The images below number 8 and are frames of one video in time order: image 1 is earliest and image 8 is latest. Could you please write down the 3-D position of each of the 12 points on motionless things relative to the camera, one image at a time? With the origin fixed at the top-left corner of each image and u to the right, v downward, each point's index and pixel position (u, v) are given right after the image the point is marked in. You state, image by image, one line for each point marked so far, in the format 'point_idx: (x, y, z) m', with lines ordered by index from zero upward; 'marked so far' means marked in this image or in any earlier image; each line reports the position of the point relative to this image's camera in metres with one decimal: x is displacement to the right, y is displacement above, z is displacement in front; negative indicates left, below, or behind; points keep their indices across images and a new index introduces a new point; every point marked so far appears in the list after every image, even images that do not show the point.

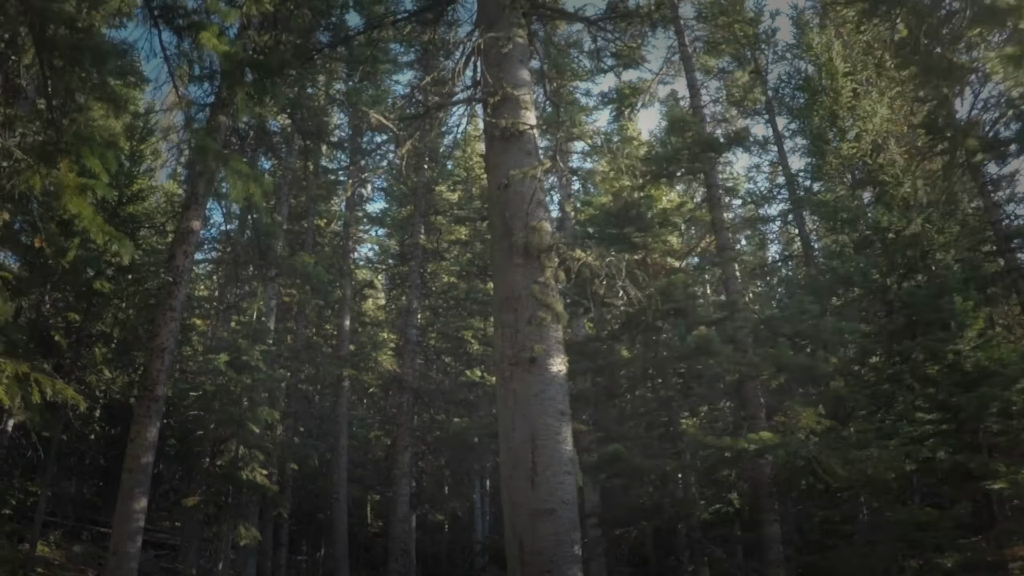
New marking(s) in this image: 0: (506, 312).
0: (0.0, -0.2, +6.9) m
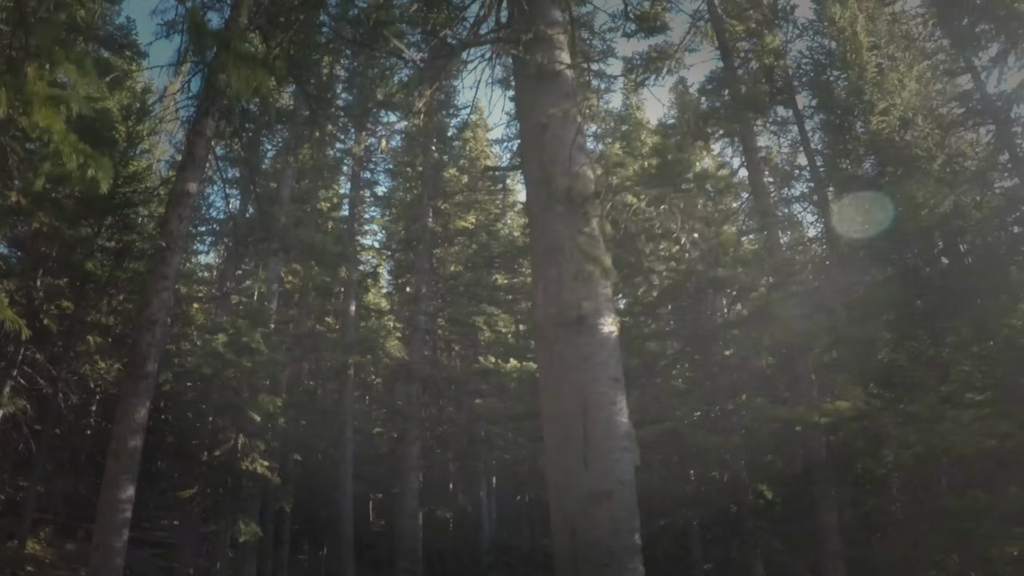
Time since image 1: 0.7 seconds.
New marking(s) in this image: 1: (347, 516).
0: (+0.3, +0.2, +5.9) m
1: (-4.0, -5.6, +17.3) m
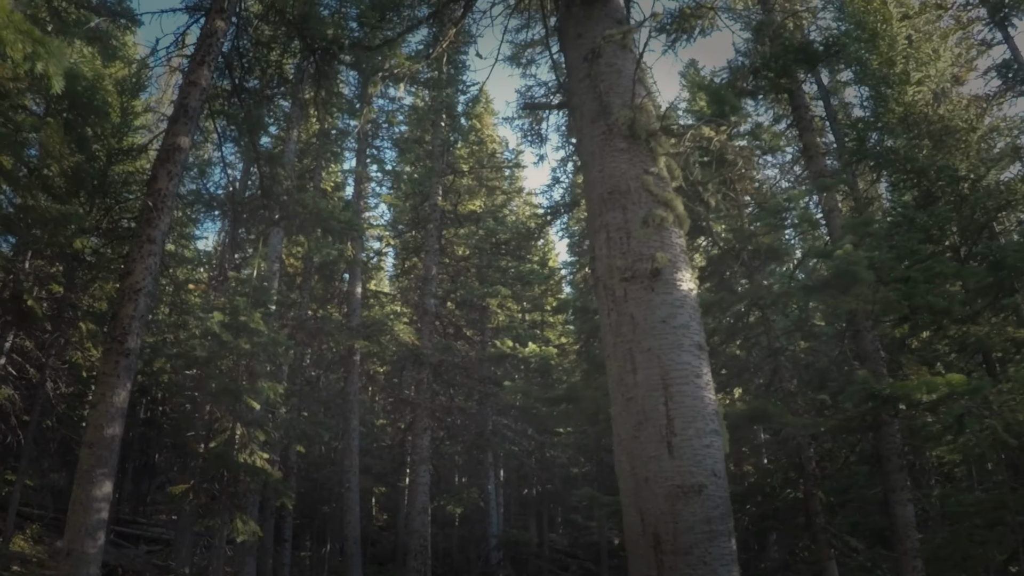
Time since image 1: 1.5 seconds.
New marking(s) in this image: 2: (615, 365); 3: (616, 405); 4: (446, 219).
0: (+0.7, +0.5, +4.9) m
1: (-3.7, -5.2, +16.3) m
2: (+0.6, -0.5, +4.4) m
3: (+0.6, -0.7, +4.3) m
4: (-1.7, +1.8, +19.0) m
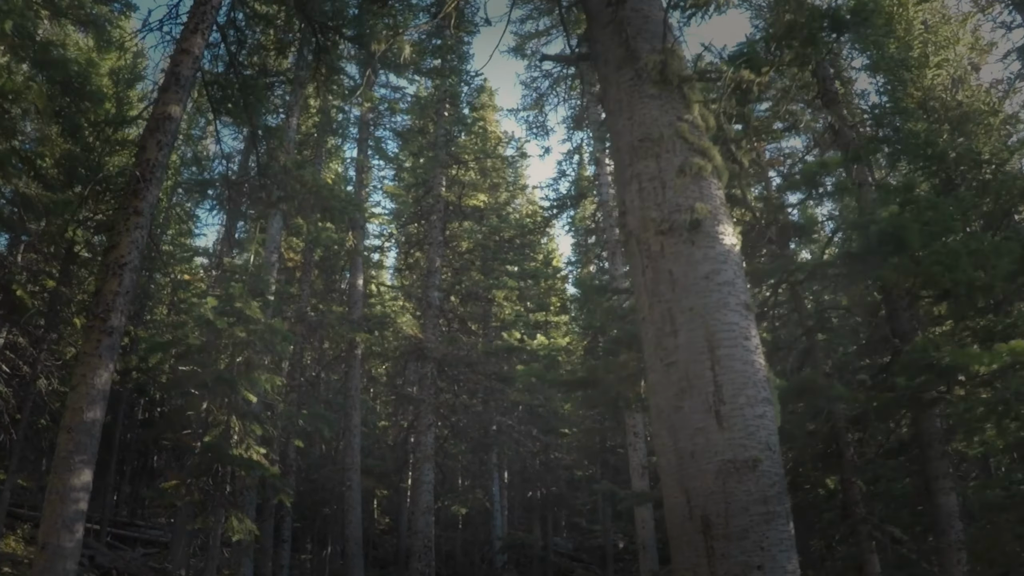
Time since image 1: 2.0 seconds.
0: (+0.8, +0.8, +4.4) m
1: (-3.5, -5.0, +15.8) m
2: (+0.8, -0.2, +3.9) m
3: (+0.8, -0.4, +3.8) m
4: (-1.6, +2.0, +18.5) m
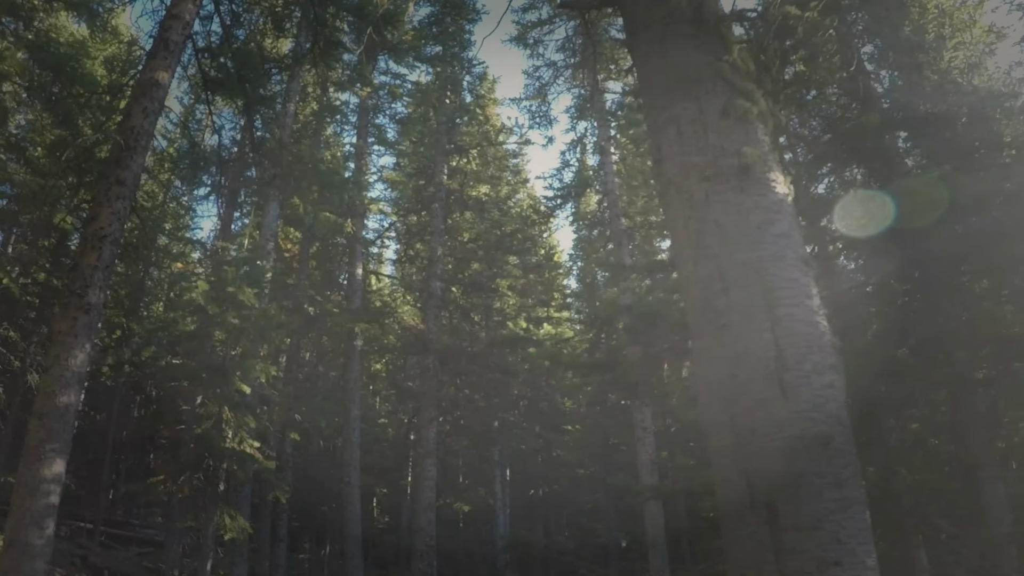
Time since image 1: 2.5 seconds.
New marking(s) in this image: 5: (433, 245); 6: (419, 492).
0: (+0.9, +1.0, +3.9) m
1: (-3.4, -4.8, +15.3) m
2: (+0.9, 0.0, +3.4) m
3: (+0.9, -0.2, +3.3) m
4: (-1.5, +2.2, +18.0) m
5: (-1.8, +1.0, +16.5) m
6: (-1.9, -4.2, +14.9) m
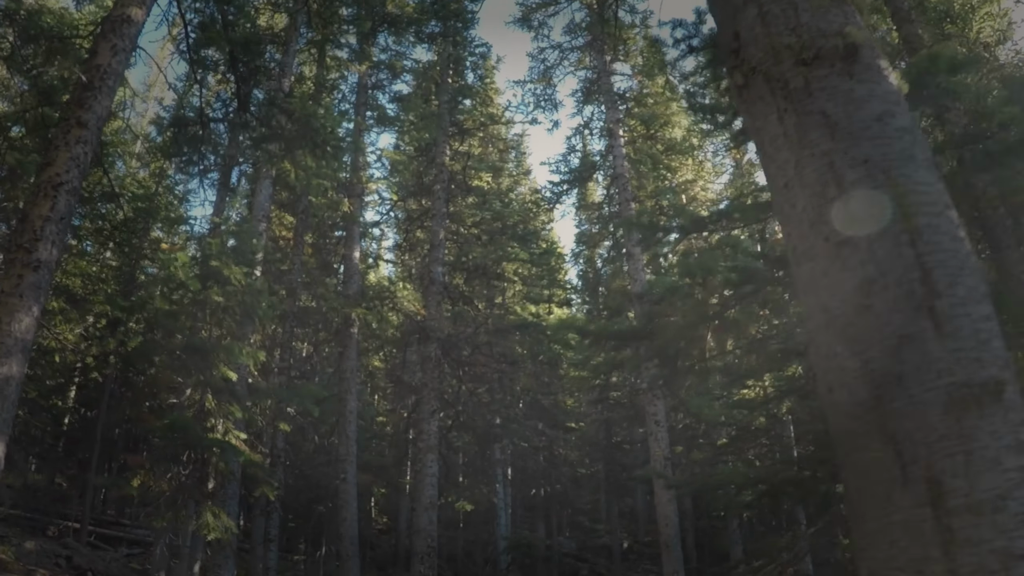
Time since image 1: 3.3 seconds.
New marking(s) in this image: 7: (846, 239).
0: (+1.1, +1.3, +3.0) m
1: (-3.3, -4.5, +14.4) m
2: (+1.0, +0.3, +2.5) m
3: (+1.0, +0.1, +2.5) m
4: (-1.4, +2.5, +17.2) m
5: (-1.7, +1.3, +15.6) m
6: (-1.8, -3.9, +14.0) m
7: (+1.1, +0.2, +2.4) m
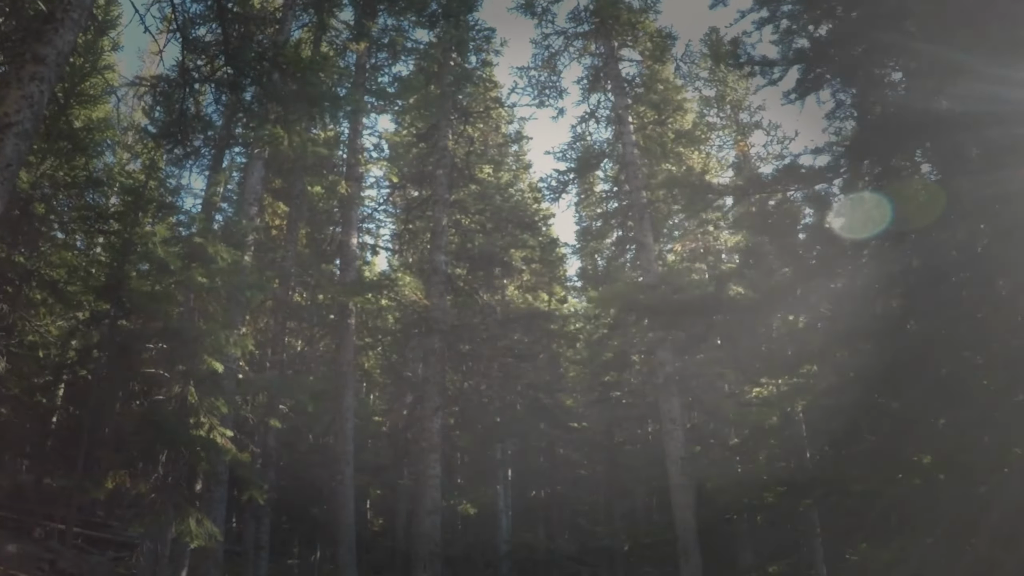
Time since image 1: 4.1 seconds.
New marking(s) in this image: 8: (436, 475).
0: (+1.3, +1.5, +2.2) m
1: (-3.1, -4.3, +13.5) m
2: (+1.3, +0.5, +1.7) m
3: (+1.2, +0.3, +1.6) m
4: (-1.3, +2.7, +16.3) m
5: (-1.5, +1.5, +14.8) m
6: (-1.7, -3.7, +13.2) m
7: (+1.3, +0.4, +1.5) m
8: (-1.4, -3.4, +13.1) m
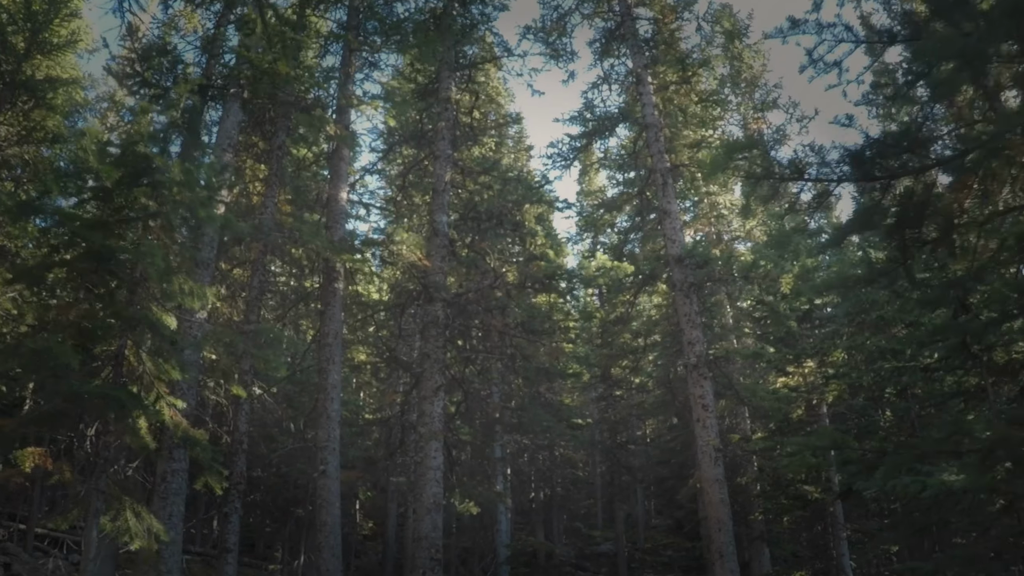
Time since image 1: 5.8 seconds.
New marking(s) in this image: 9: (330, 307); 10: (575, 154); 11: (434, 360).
0: (+1.6, +2.2, +0.5) m
1: (-3.0, -3.7, +11.7) m
2: (+1.6, +1.2, 0.0) m
3: (+1.6, +0.9, -0.1) m
4: (-1.1, +3.3, +14.6) m
5: (-1.3, +2.1, +13.0) m
6: (-1.5, -3.1, +11.4) m
7: (+1.7, +1.0, -0.2) m
8: (-1.2, -2.8, +11.3) m
9: (-3.2, -0.4, +12.7) m
10: (+1.5, +3.3, +17.3) m
11: (-1.3, -1.3, +11.7) m
